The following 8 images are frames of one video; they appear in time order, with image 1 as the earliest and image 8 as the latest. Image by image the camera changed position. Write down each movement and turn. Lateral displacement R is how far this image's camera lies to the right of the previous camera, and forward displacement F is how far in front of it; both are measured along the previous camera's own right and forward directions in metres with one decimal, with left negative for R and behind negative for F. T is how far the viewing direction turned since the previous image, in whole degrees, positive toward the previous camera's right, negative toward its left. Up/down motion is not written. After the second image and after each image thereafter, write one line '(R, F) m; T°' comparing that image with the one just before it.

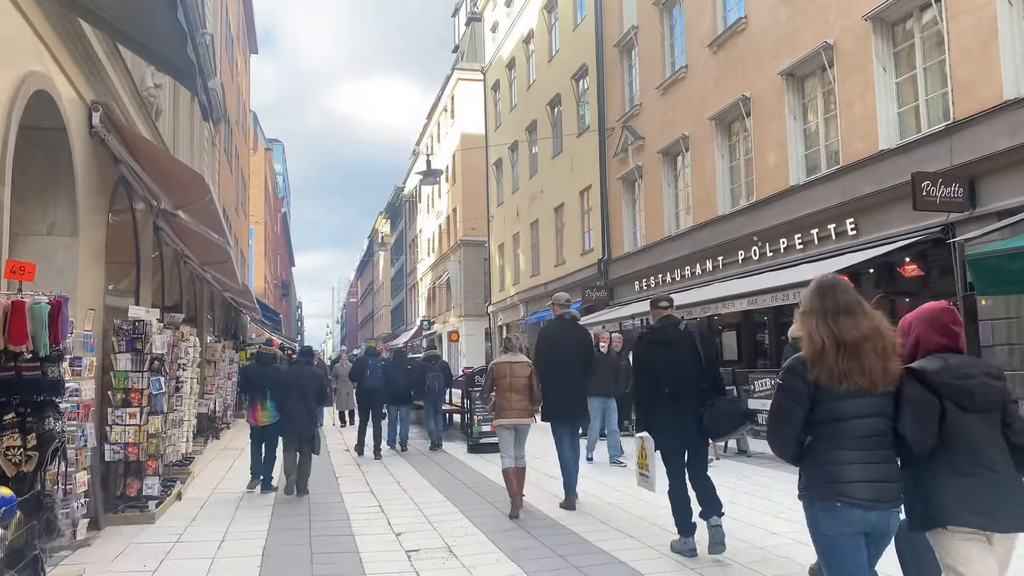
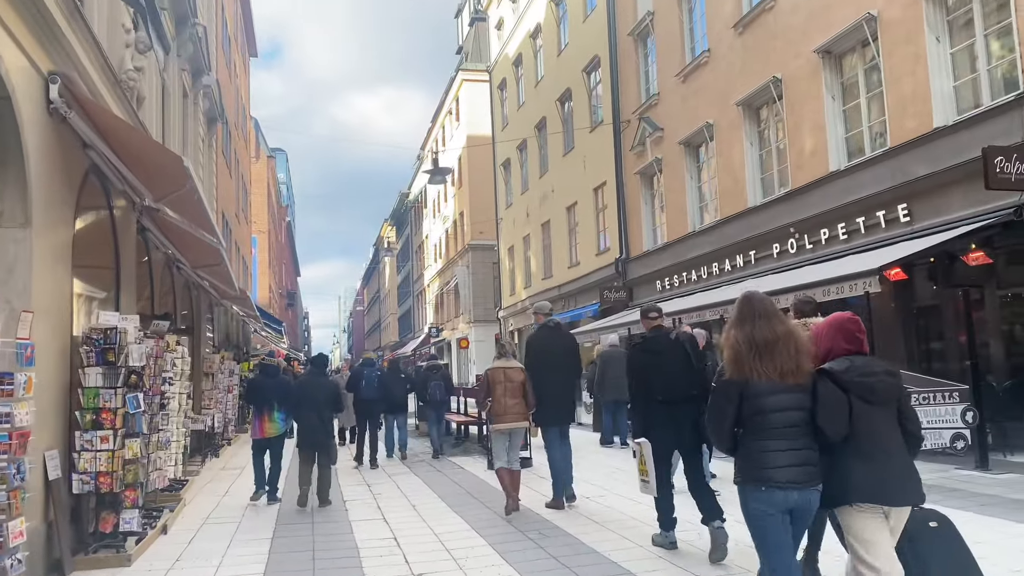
(-0.2, +1.0) m; 0°
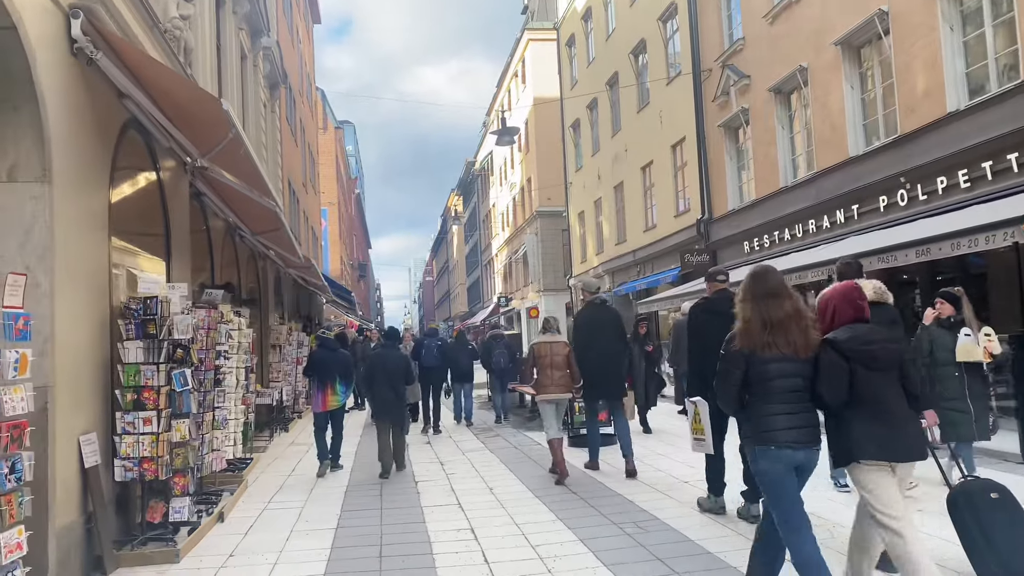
(-0.1, +0.8) m; -5°
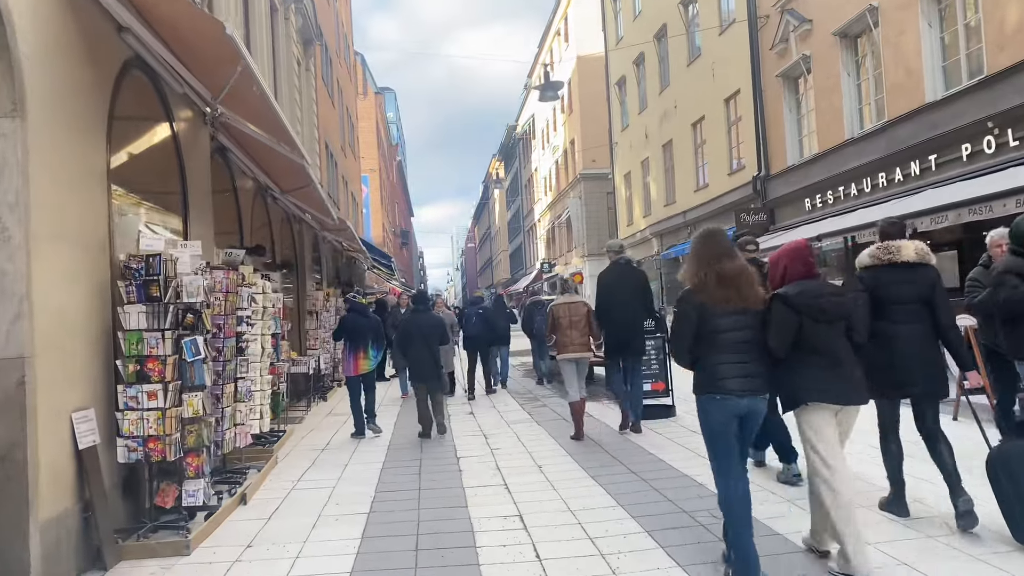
(-0.1, +0.7) m; -3°
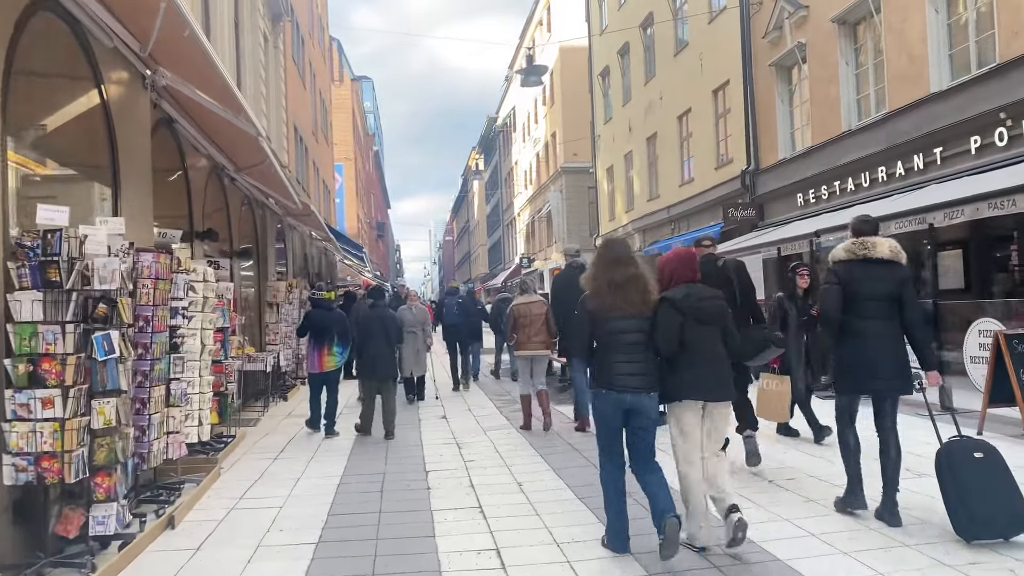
(0.0, +0.8) m; +2°
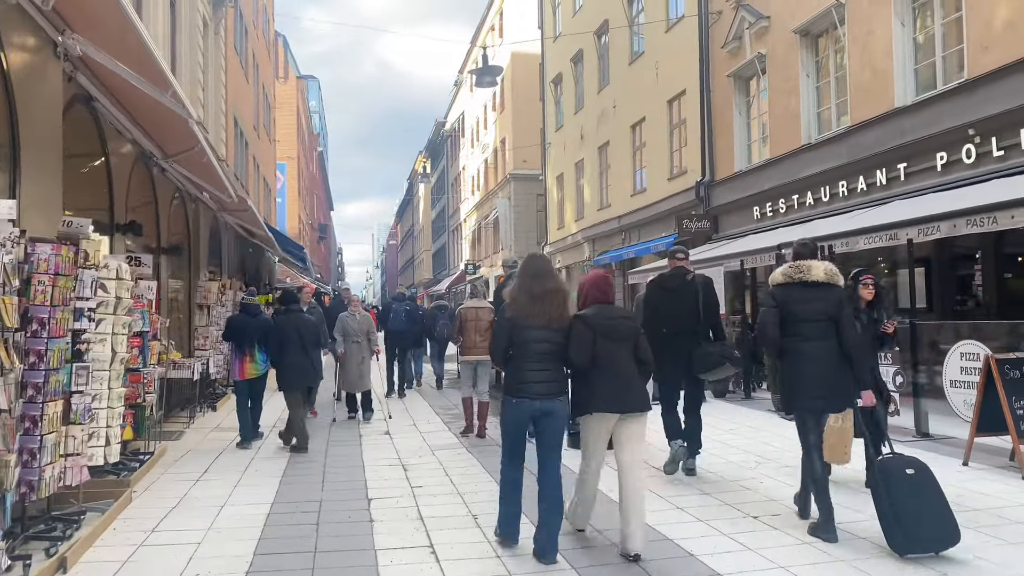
(-0.1, +0.6) m; +4°
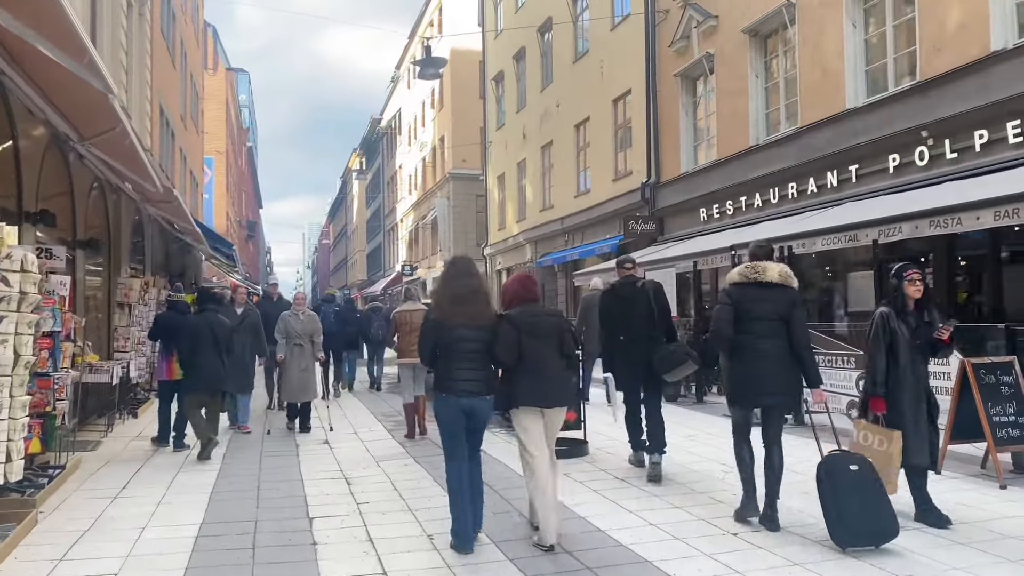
(-0.1, +0.4) m; +5°
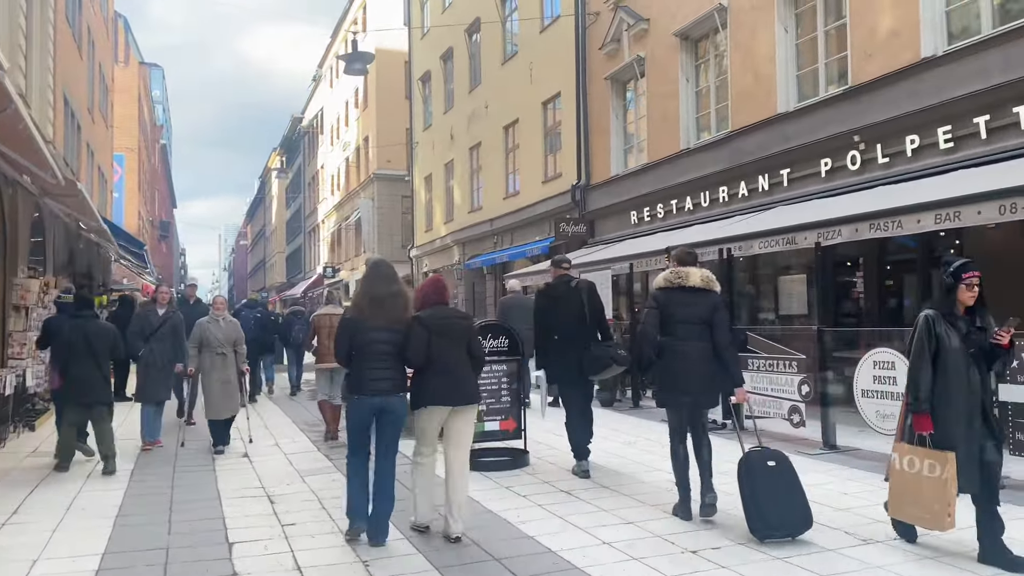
(-0.1, +0.3) m; +5°
